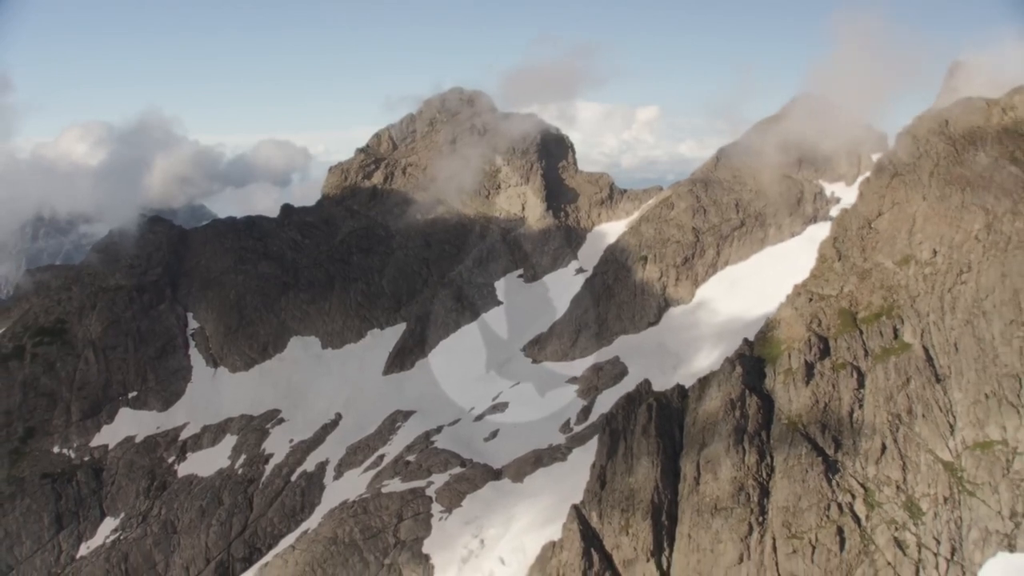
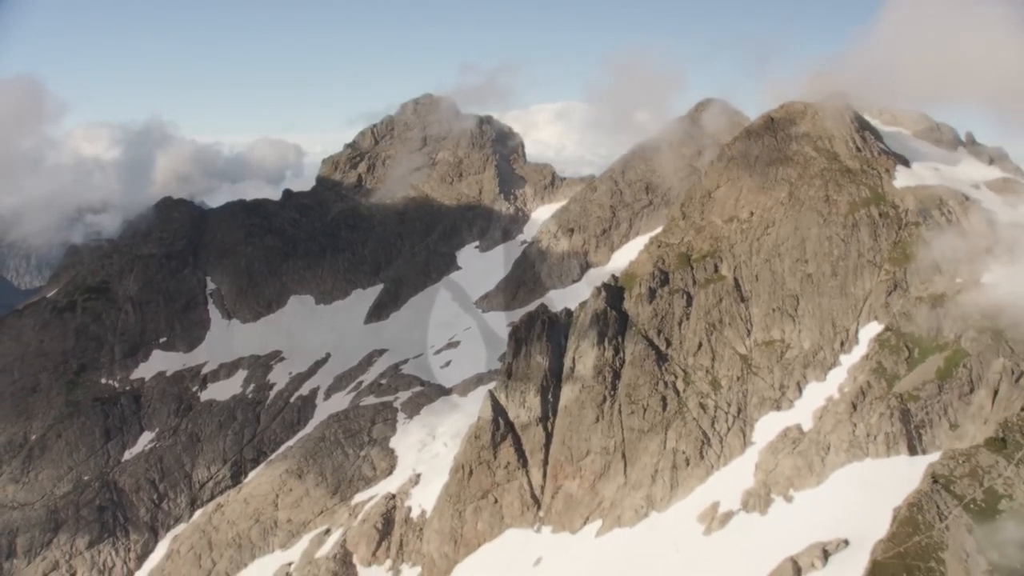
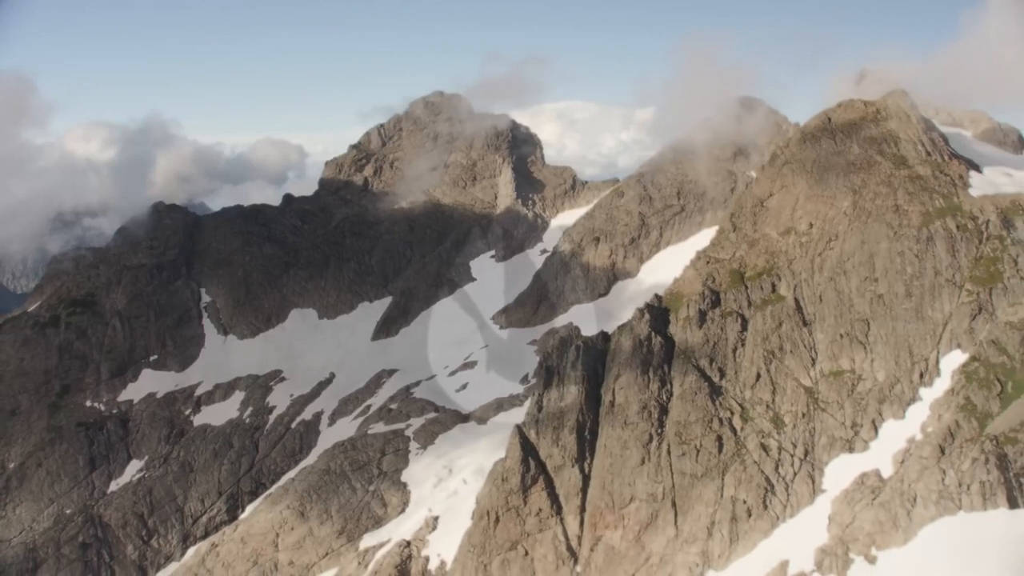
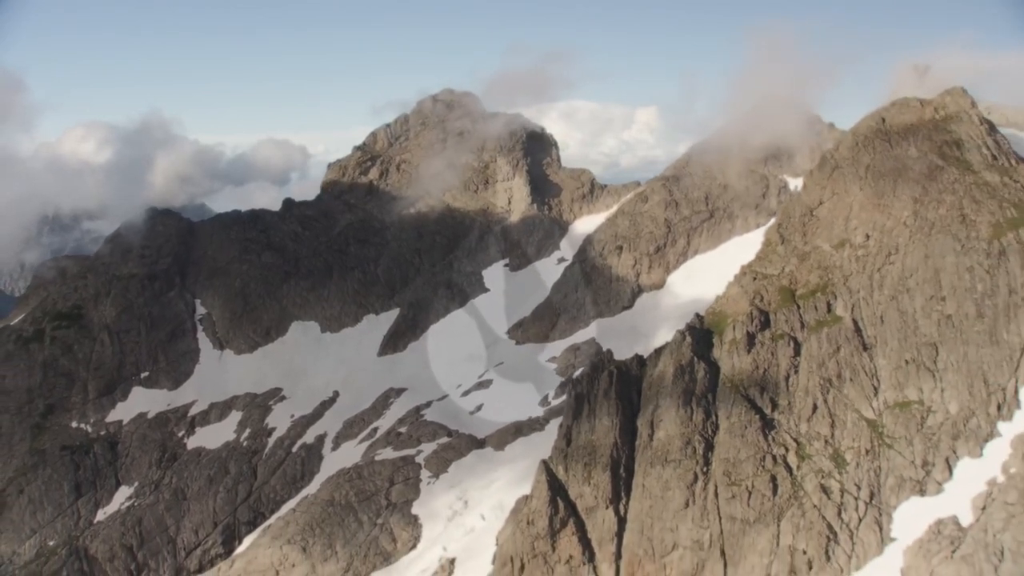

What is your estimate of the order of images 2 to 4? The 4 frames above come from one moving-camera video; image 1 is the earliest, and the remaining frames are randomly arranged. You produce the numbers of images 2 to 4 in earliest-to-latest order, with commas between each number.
4, 3, 2
